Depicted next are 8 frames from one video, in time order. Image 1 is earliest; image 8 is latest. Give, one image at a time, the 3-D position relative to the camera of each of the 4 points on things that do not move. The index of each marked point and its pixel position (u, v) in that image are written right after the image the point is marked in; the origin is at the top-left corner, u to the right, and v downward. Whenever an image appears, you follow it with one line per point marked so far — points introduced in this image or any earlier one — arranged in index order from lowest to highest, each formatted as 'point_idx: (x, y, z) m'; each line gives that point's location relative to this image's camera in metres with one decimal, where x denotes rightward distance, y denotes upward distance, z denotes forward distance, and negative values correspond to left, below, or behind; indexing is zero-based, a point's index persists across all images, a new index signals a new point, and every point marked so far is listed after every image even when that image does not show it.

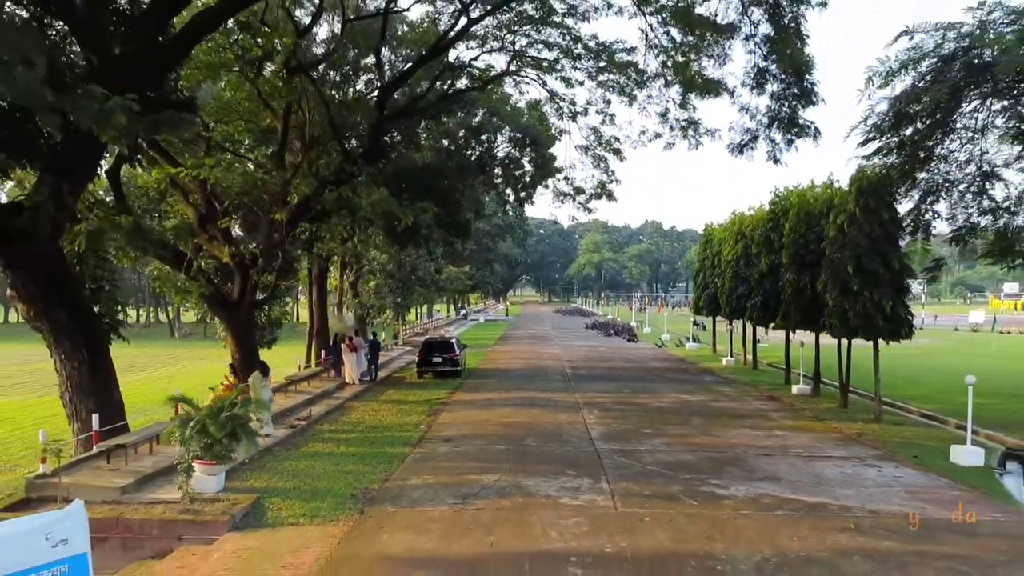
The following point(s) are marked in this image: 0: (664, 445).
0: (+1.9, -1.9, +9.4) m
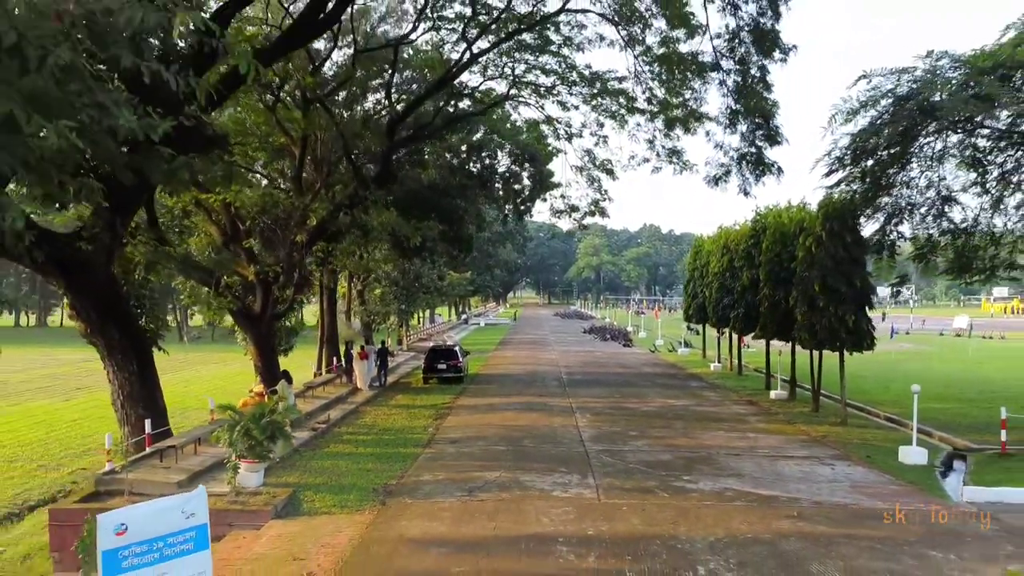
0: (+1.9, -2.2, +10.6) m
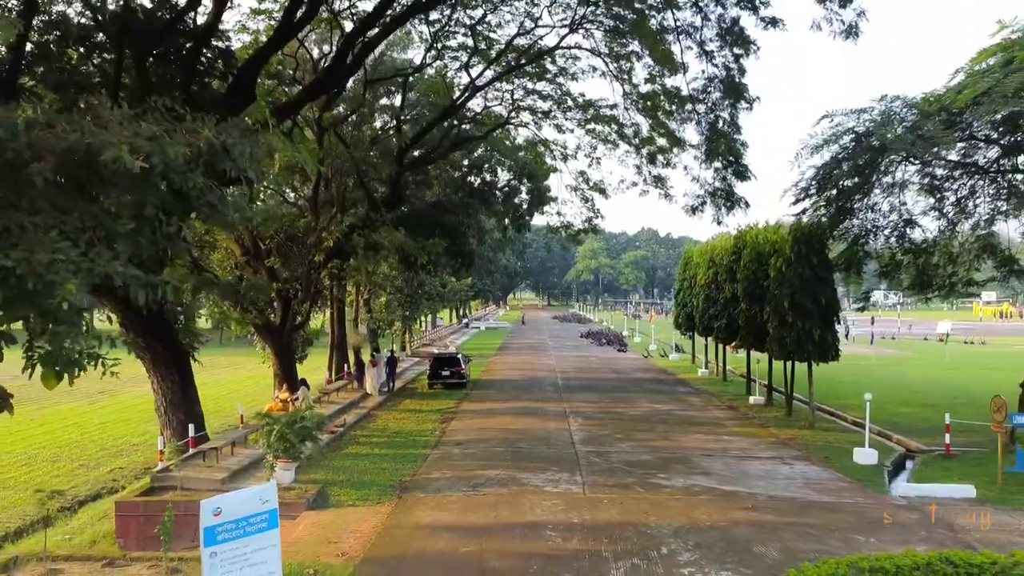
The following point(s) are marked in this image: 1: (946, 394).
0: (+1.8, -2.5, +11.9) m
1: (+10.5, -2.6, +18.5) m
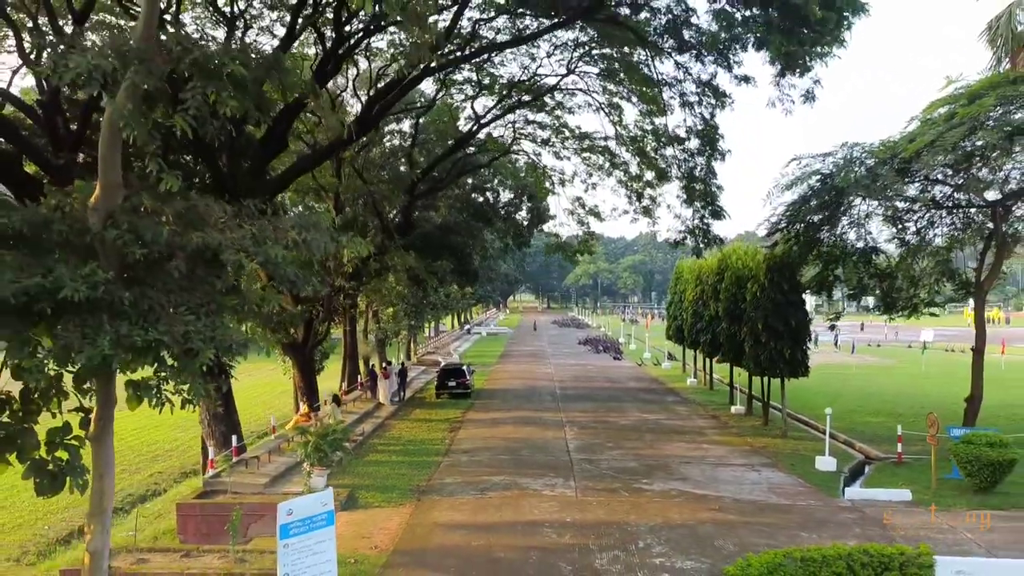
0: (+1.9, -2.9, +13.4) m
1: (+10.5, -3.0, +20.0) m
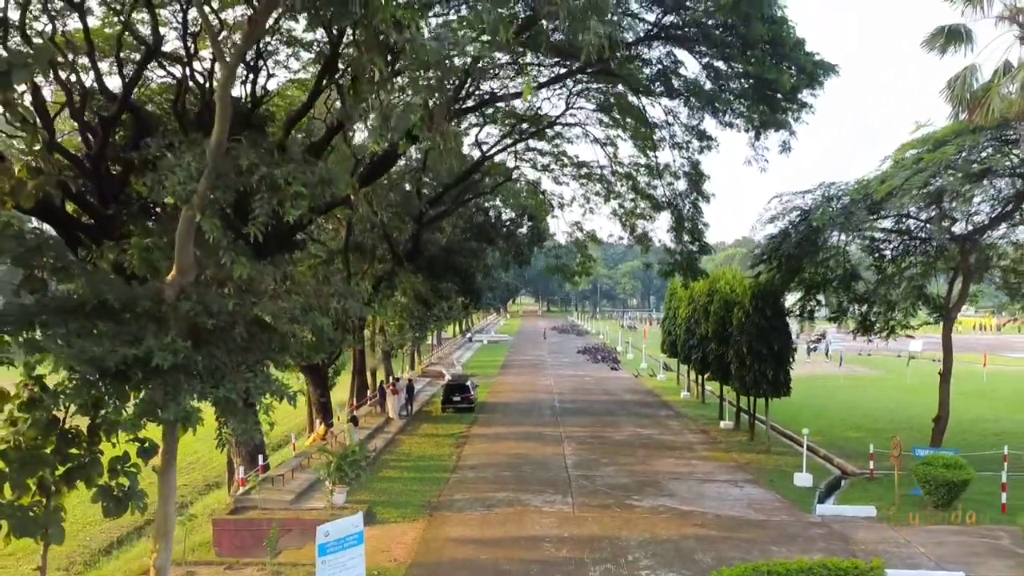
0: (+1.9, -3.5, +14.5) m
1: (+10.6, -3.6, +21.1) m
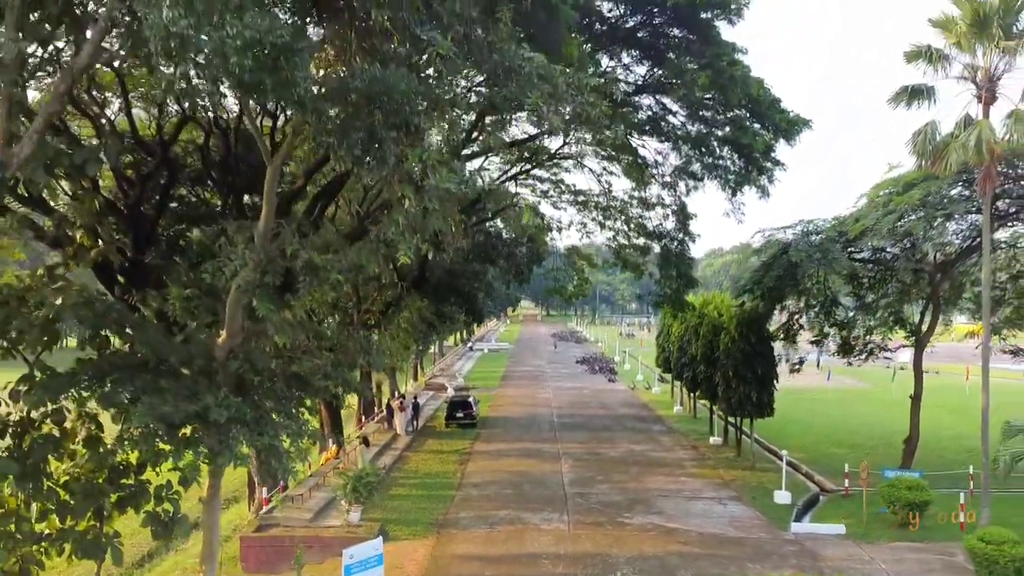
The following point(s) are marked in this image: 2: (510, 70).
0: (+1.9, -4.1, +15.6) m
1: (+10.6, -4.2, +22.2) m
2: (0.0, +1.9, +6.5) m
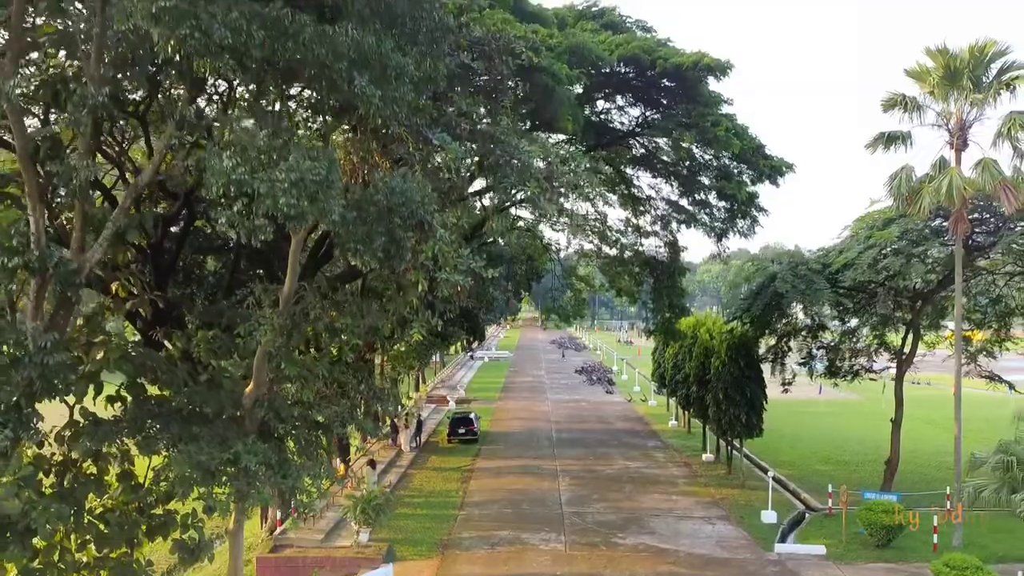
0: (+1.9, -4.7, +16.4) m
1: (+10.6, -4.8, +23.0) m
2: (0.0, +1.2, +7.3) m
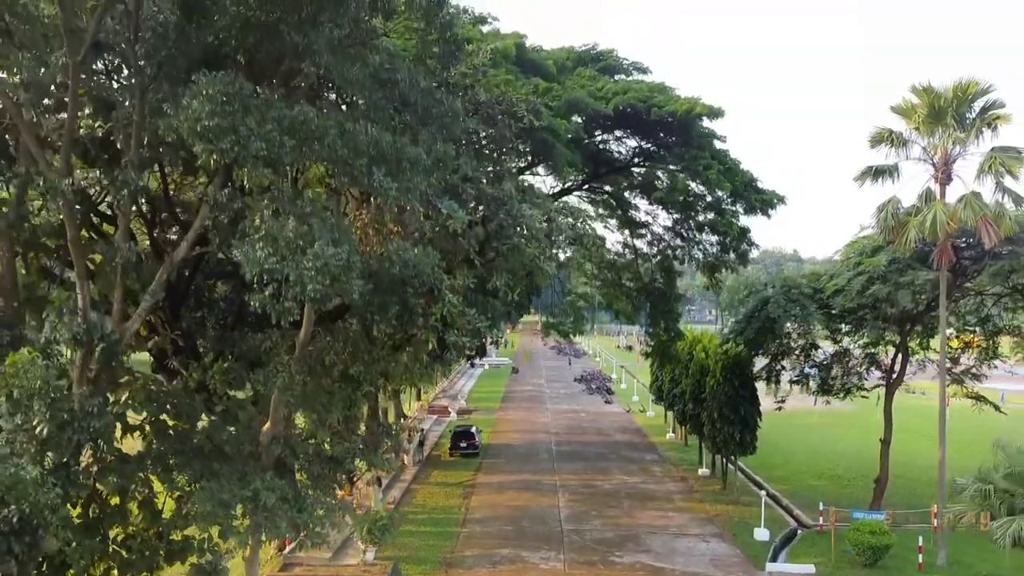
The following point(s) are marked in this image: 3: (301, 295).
0: (+1.9, -5.2, +16.9) m
1: (+10.6, -5.4, +23.5) m
2: (0.0, +0.7, +7.8) m
3: (-1.5, 0.0, +5.6) m
